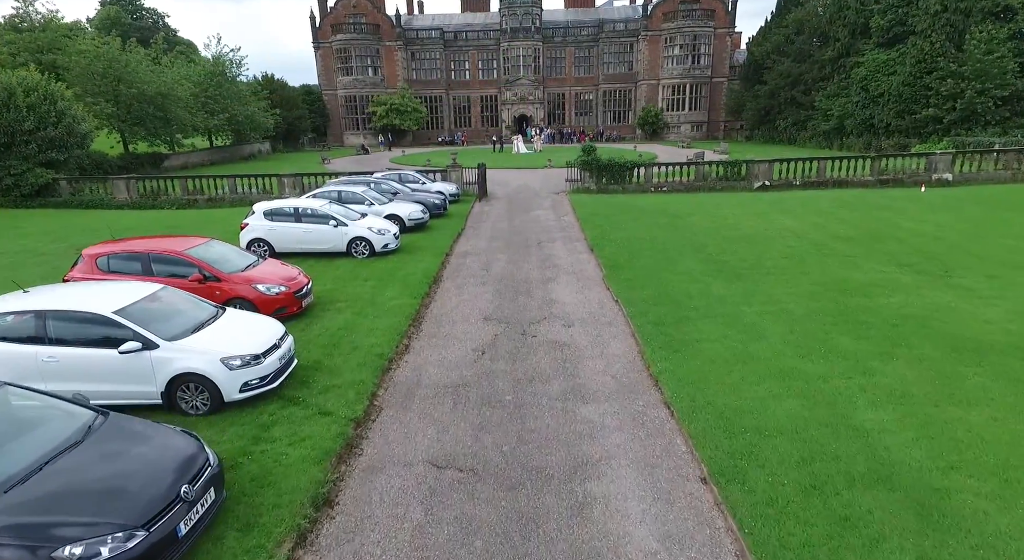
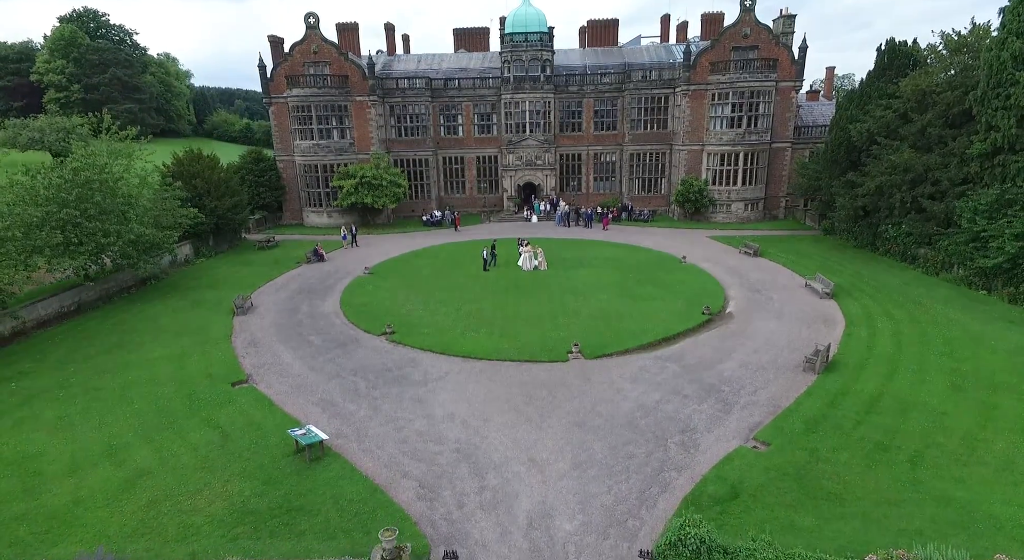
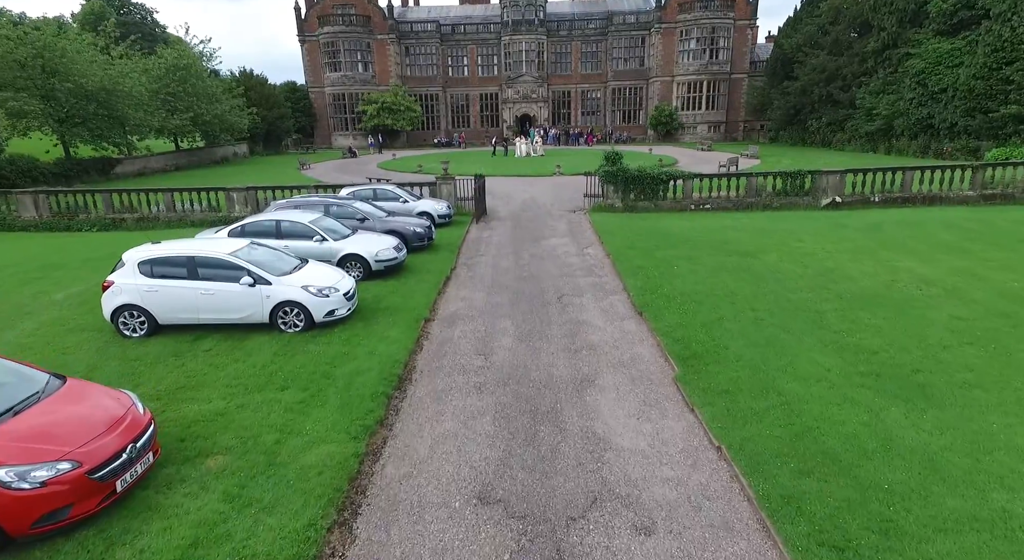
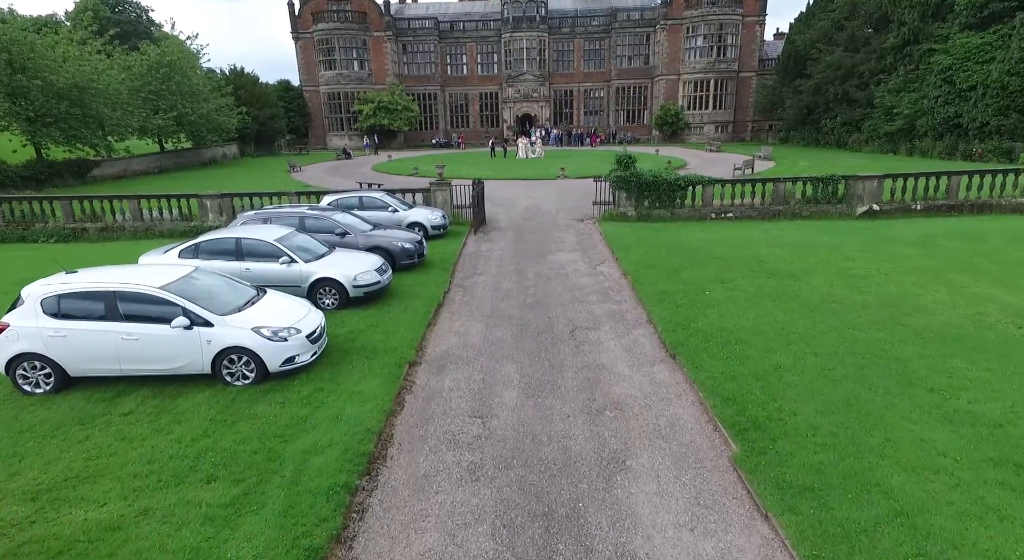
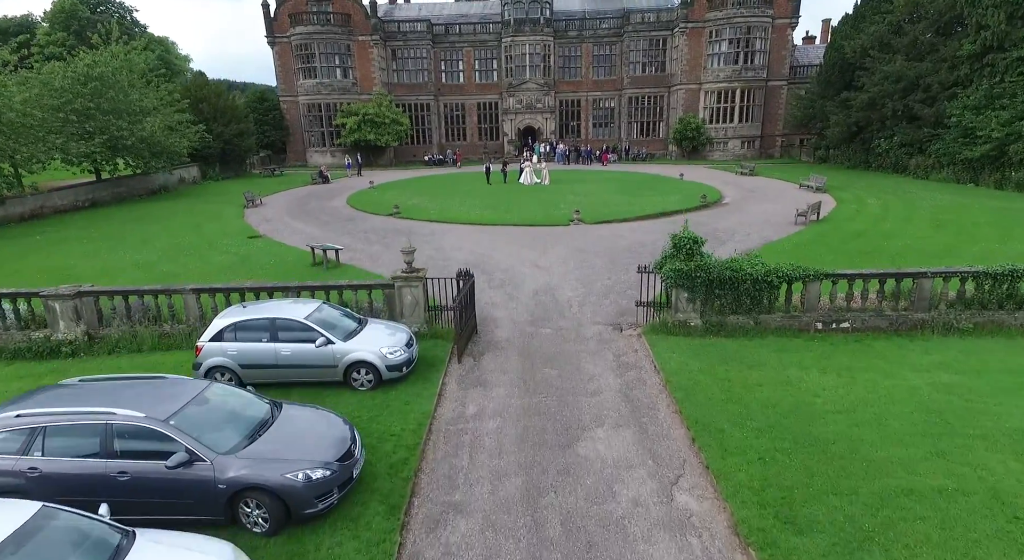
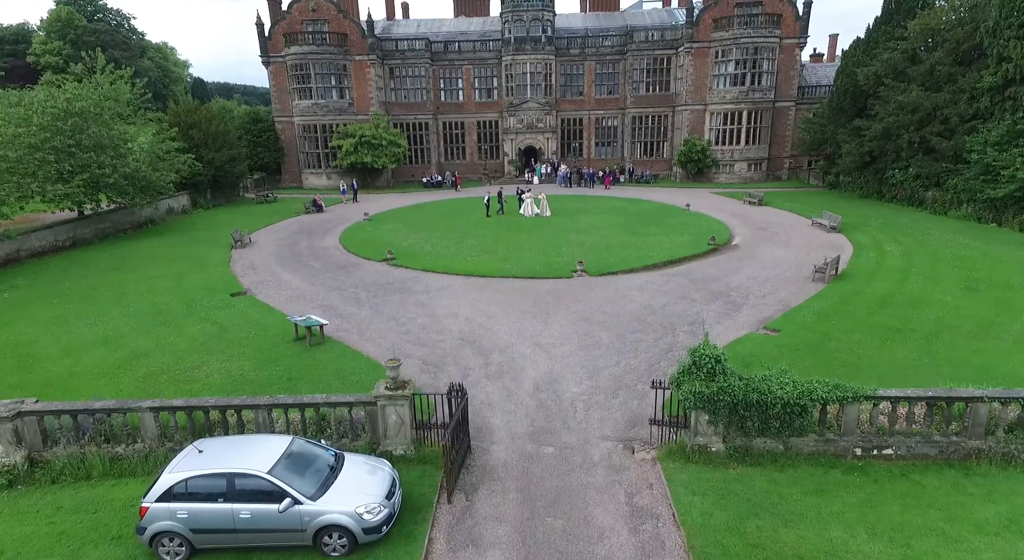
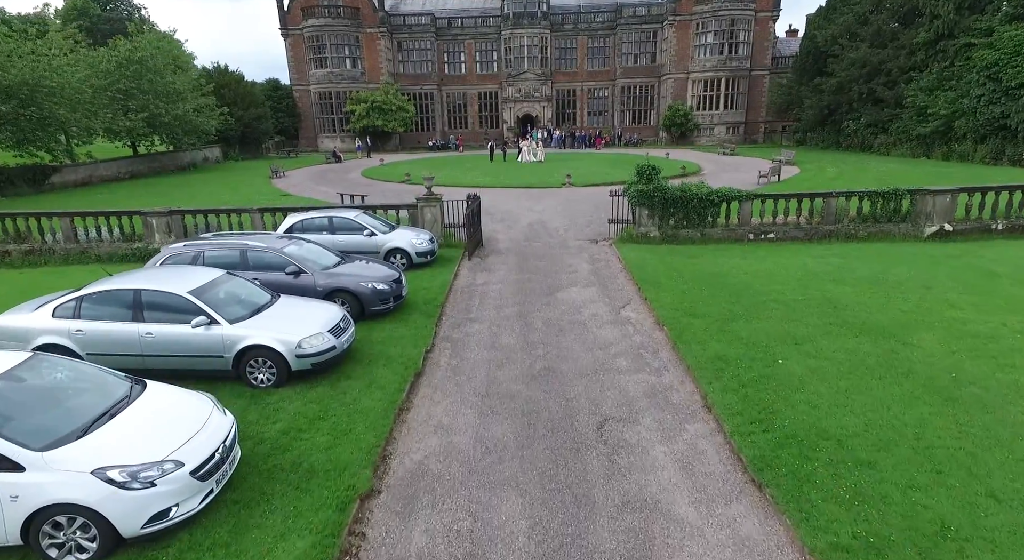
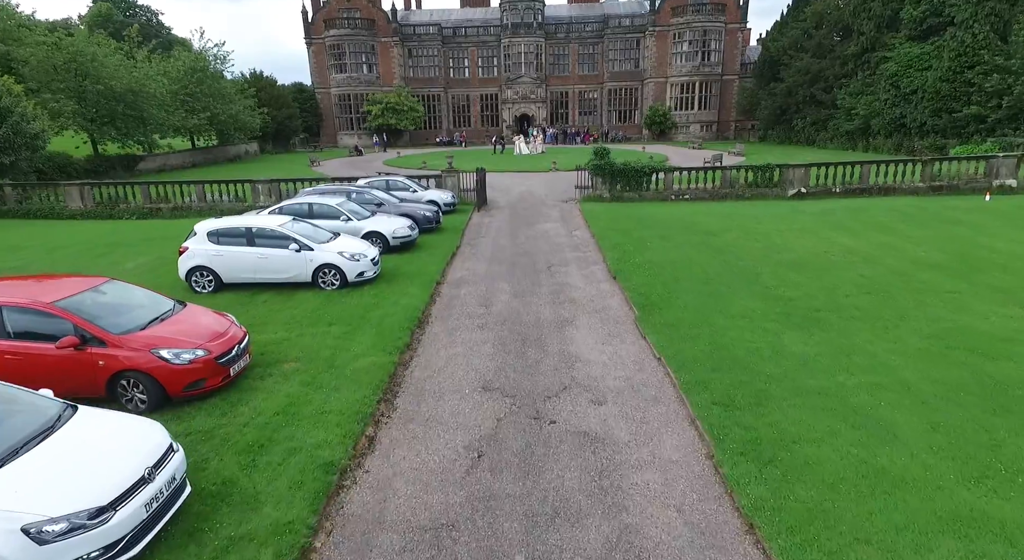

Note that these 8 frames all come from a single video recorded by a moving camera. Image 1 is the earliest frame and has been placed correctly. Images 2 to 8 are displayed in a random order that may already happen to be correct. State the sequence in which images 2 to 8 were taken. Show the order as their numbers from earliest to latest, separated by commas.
8, 3, 4, 7, 5, 6, 2
